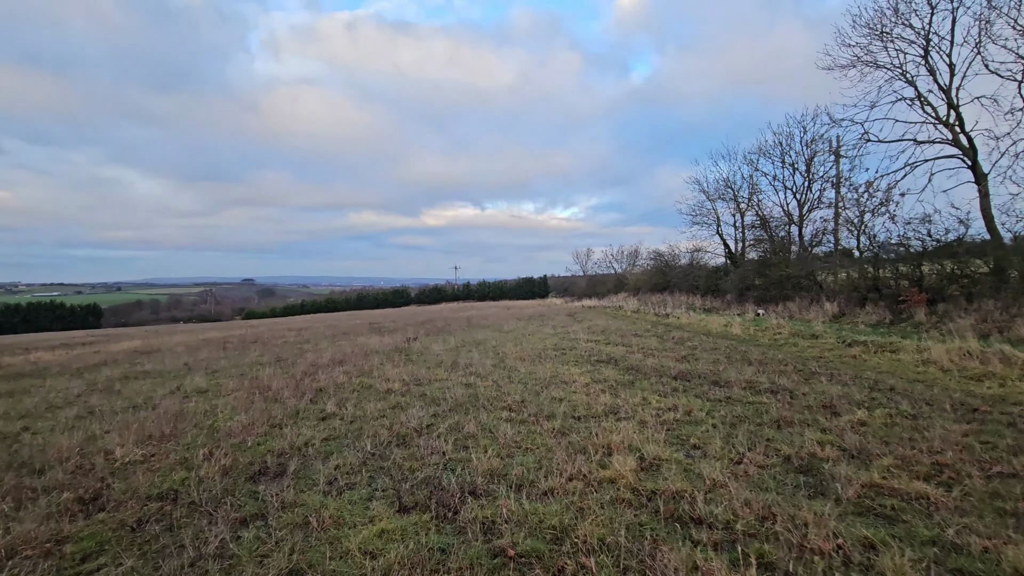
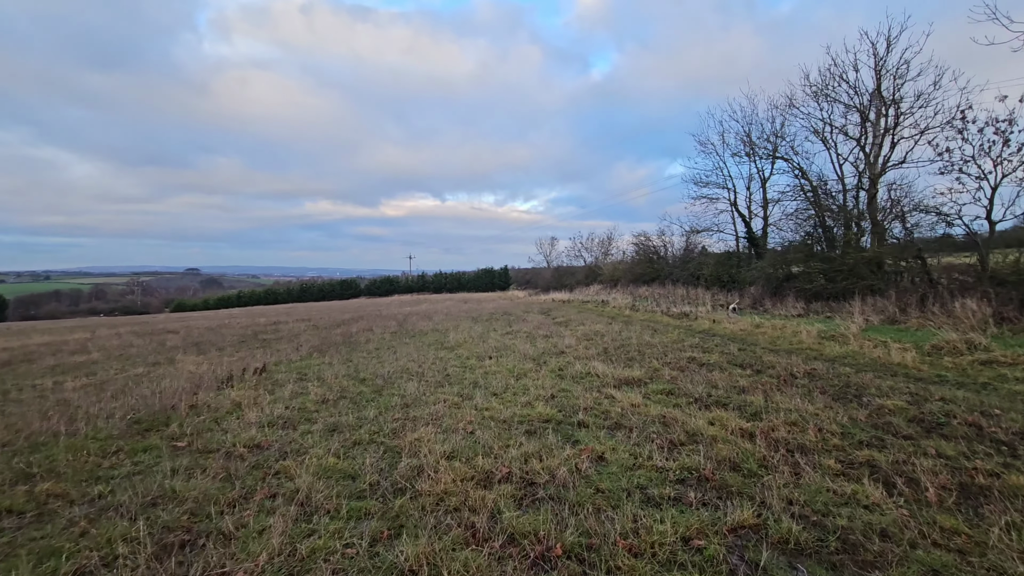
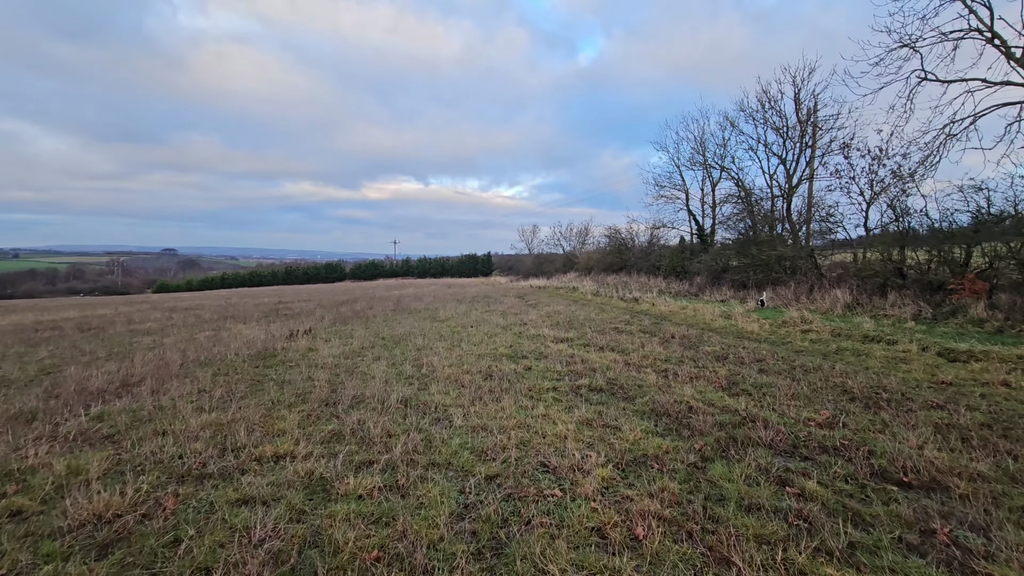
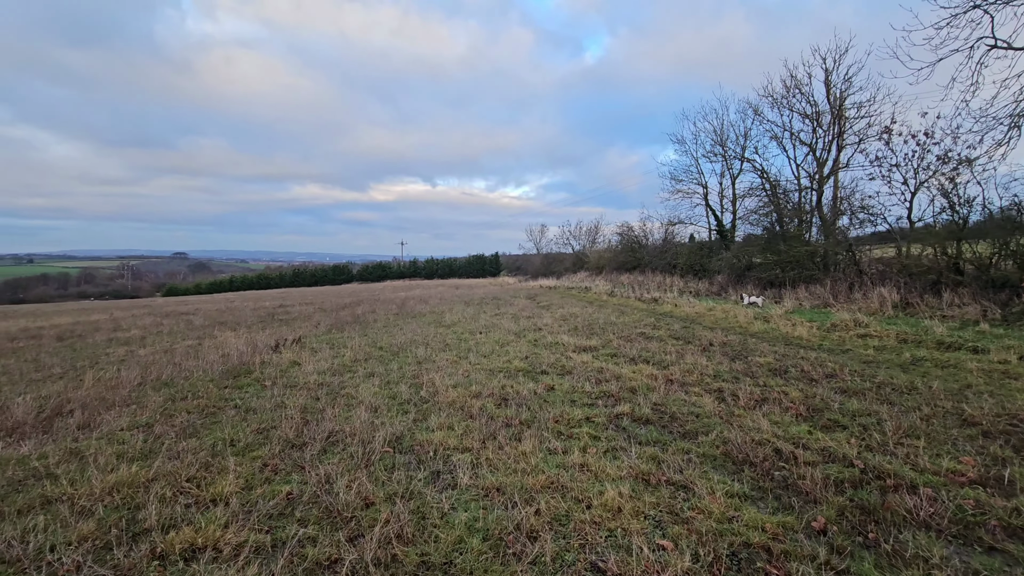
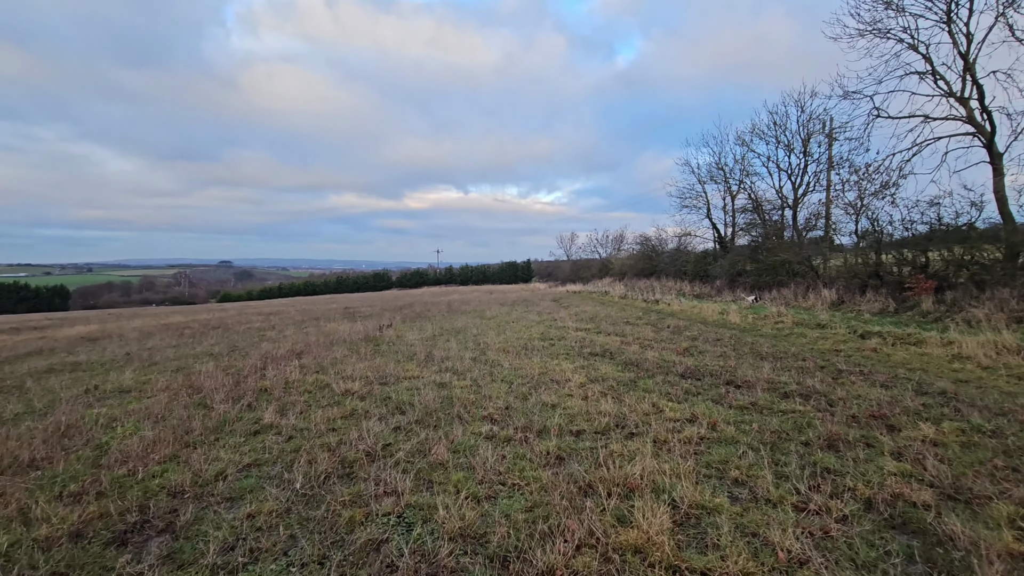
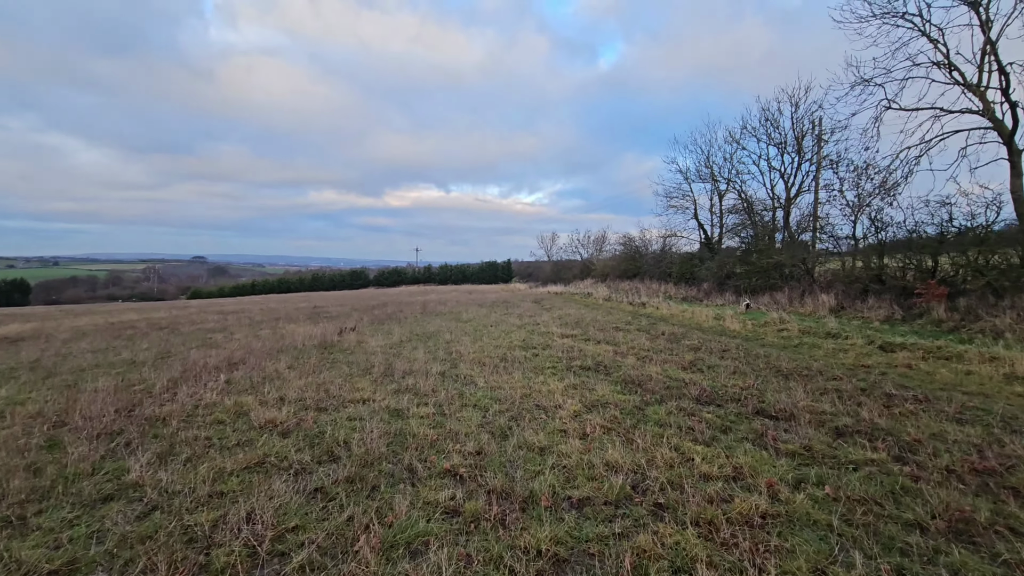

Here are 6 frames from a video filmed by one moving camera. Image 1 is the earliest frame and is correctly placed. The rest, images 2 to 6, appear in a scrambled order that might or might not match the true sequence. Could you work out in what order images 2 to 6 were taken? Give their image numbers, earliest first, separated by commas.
5, 6, 3, 4, 2
